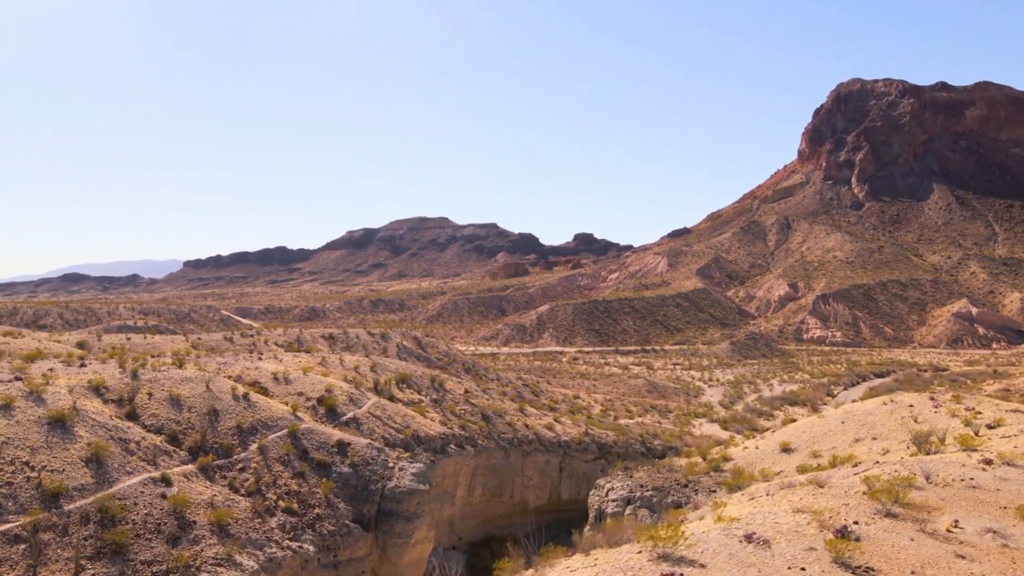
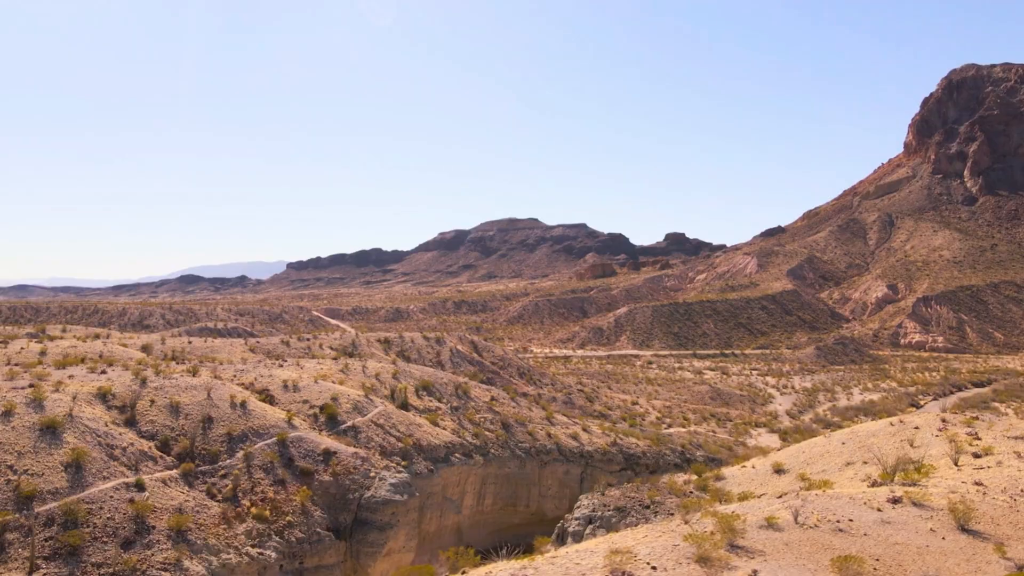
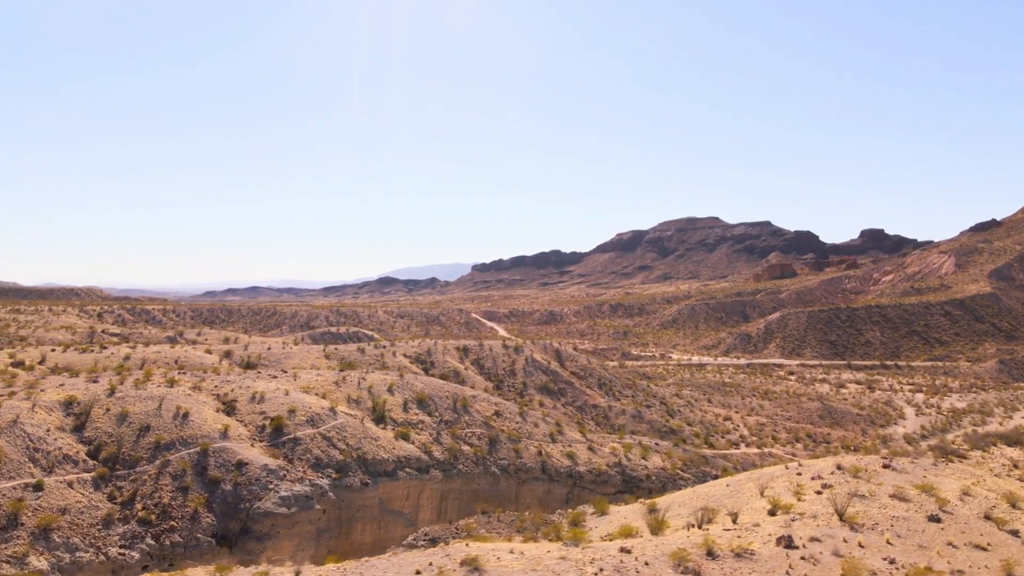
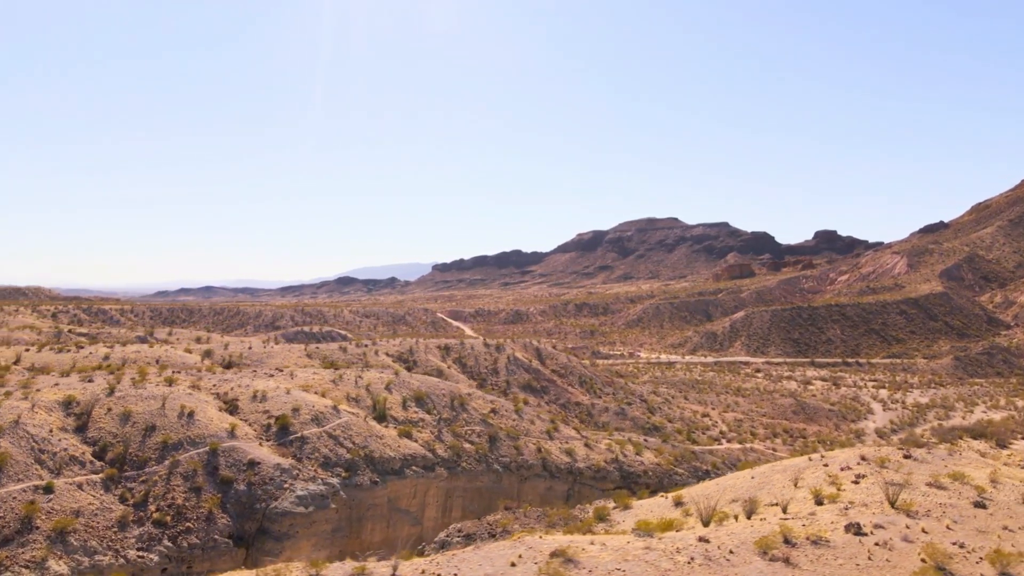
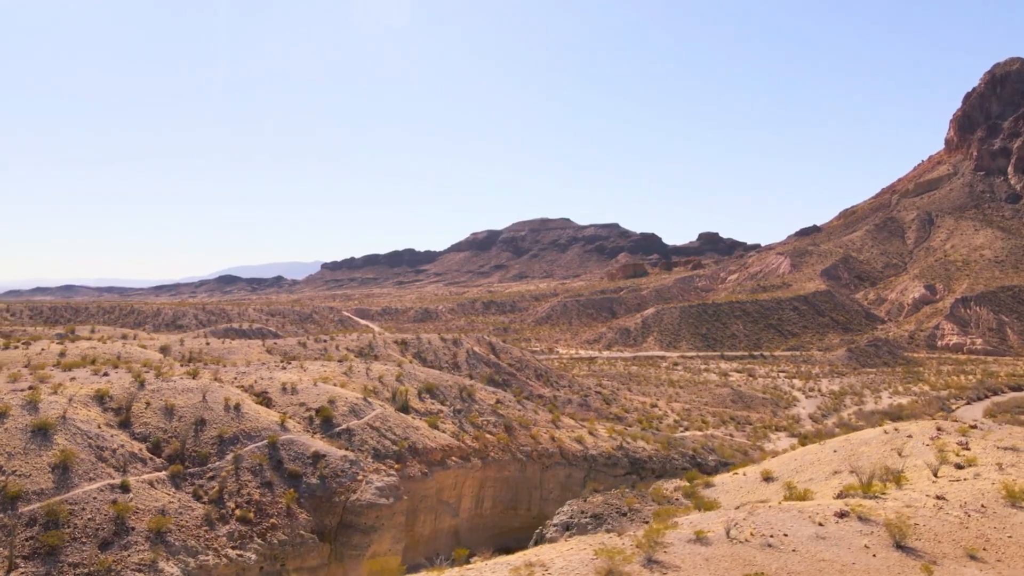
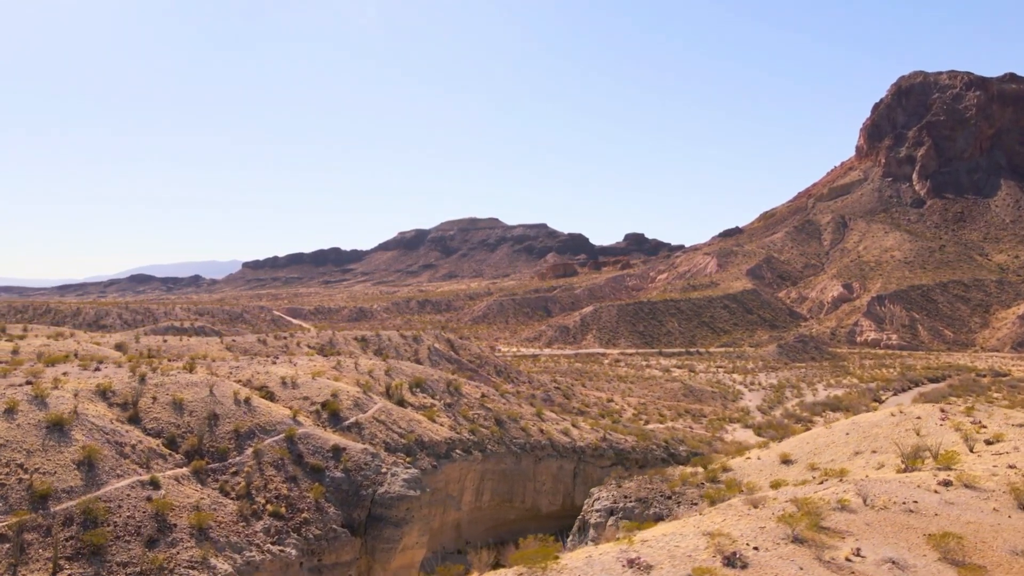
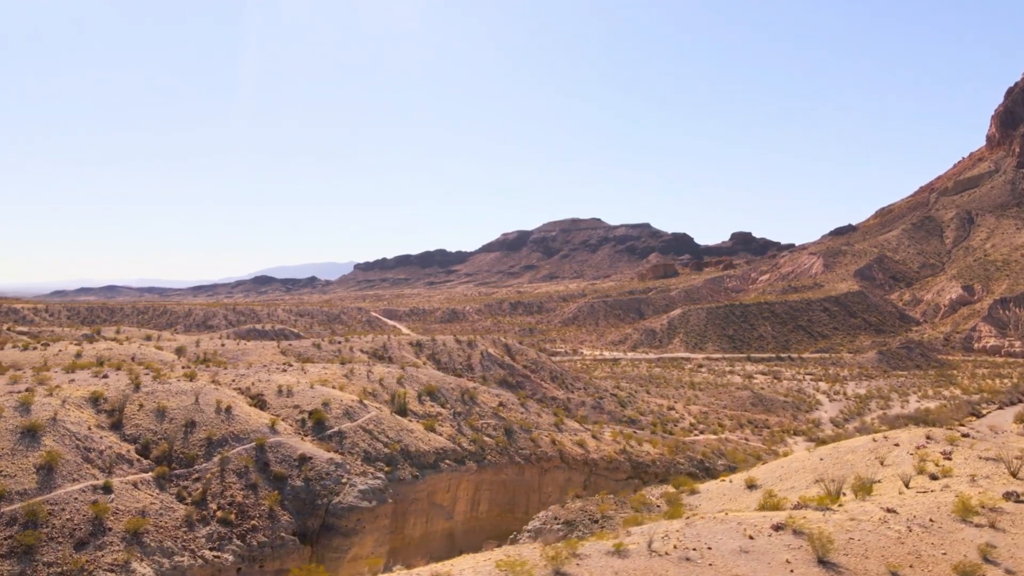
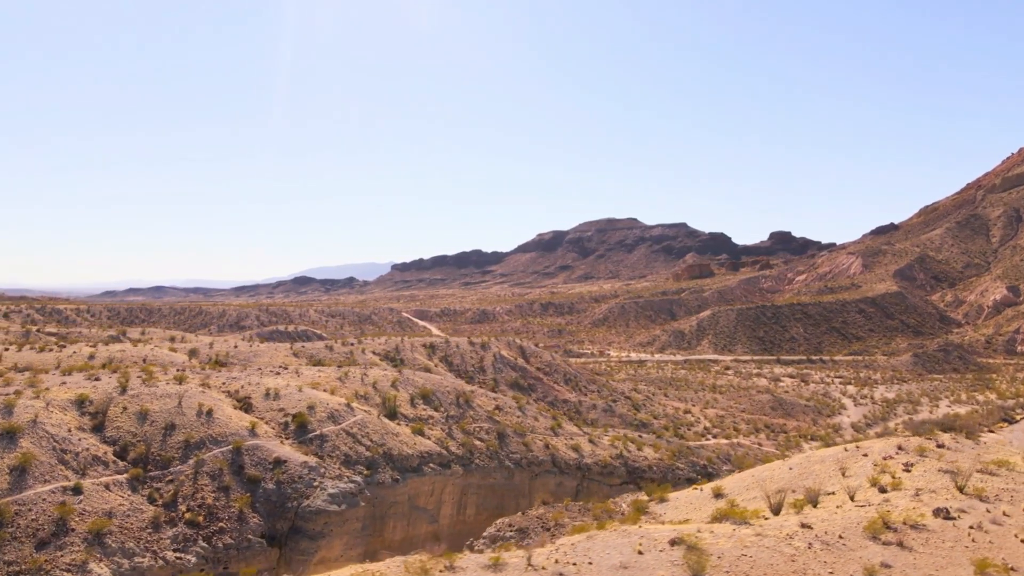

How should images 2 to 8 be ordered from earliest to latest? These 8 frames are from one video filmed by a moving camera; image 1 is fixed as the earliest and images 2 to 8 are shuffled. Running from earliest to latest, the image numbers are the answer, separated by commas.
6, 2, 5, 7, 8, 4, 3
